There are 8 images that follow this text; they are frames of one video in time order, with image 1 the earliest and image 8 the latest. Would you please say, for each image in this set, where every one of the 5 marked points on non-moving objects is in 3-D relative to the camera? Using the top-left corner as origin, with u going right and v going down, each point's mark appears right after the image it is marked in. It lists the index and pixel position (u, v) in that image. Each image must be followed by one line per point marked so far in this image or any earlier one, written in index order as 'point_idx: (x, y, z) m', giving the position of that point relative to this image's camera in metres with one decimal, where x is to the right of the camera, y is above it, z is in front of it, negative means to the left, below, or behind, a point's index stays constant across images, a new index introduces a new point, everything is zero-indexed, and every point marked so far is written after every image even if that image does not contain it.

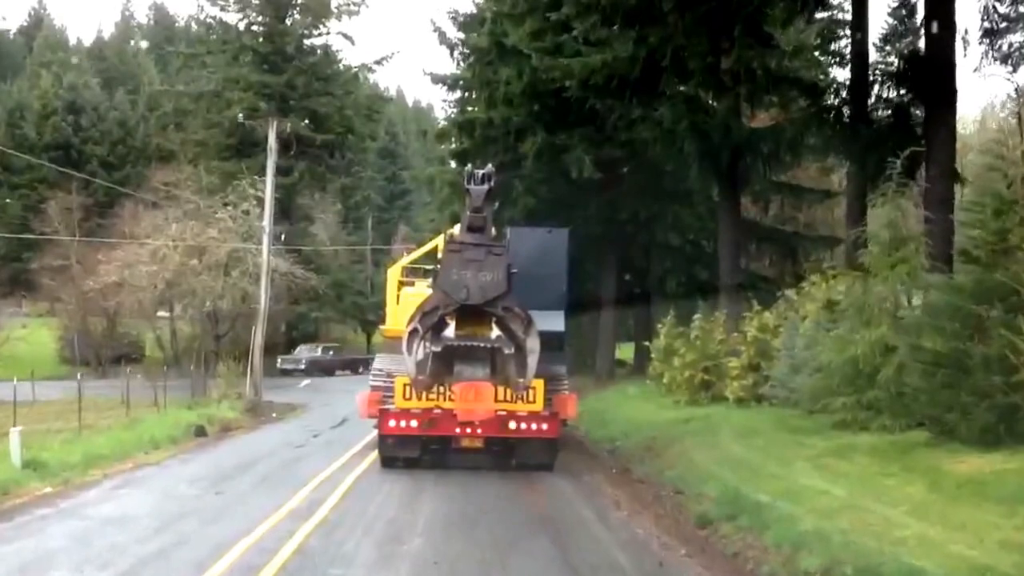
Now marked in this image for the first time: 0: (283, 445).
0: (-3.6, -2.4, +19.3) m
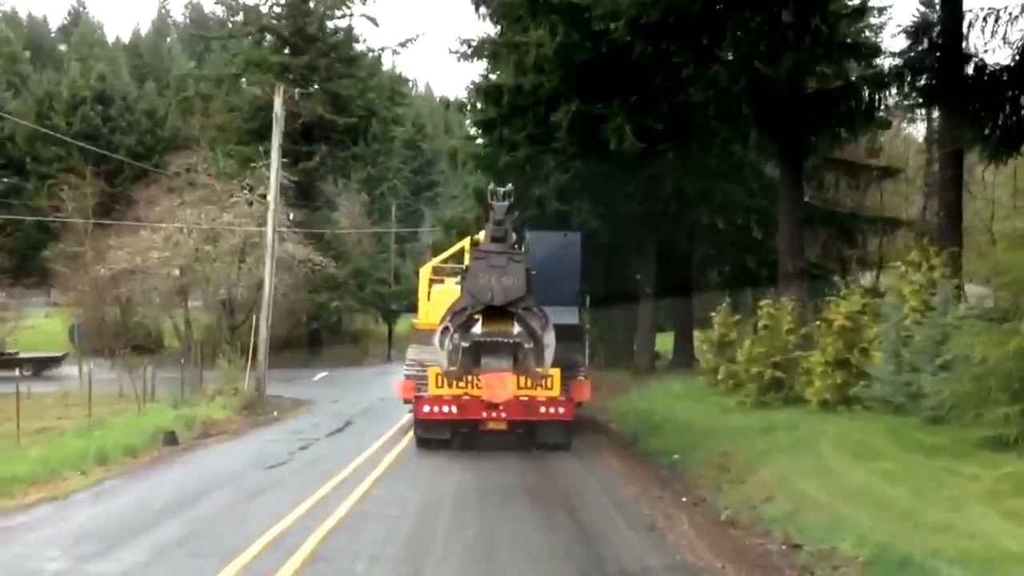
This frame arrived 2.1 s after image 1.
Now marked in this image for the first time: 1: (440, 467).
0: (-3.1, -2.1, +15.2) m
1: (-0.9, -2.4, +18.3) m
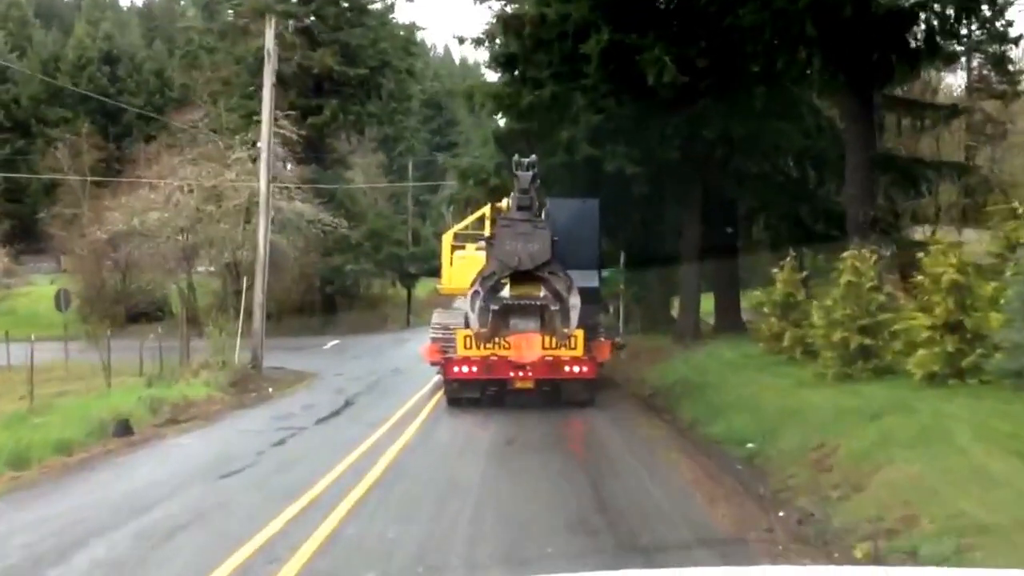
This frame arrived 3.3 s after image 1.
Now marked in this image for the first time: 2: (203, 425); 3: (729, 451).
0: (-2.8, -1.6, +11.7) m
1: (-0.6, -1.8, +14.8) m
2: (-3.9, -1.7, +15.6) m
3: (+2.5, -1.9, +14.6) m
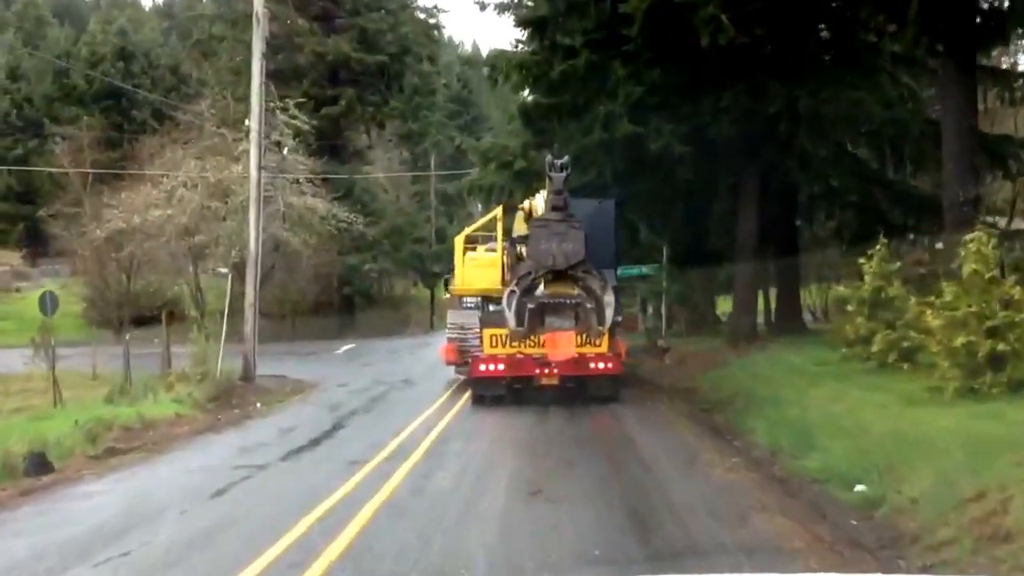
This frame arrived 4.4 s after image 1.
0: (-2.6, -1.6, +8.2) m
1: (-0.3, -1.7, +11.2) m
2: (-3.6, -1.6, +12.1) m
3: (+2.8, -1.8, +10.9) m
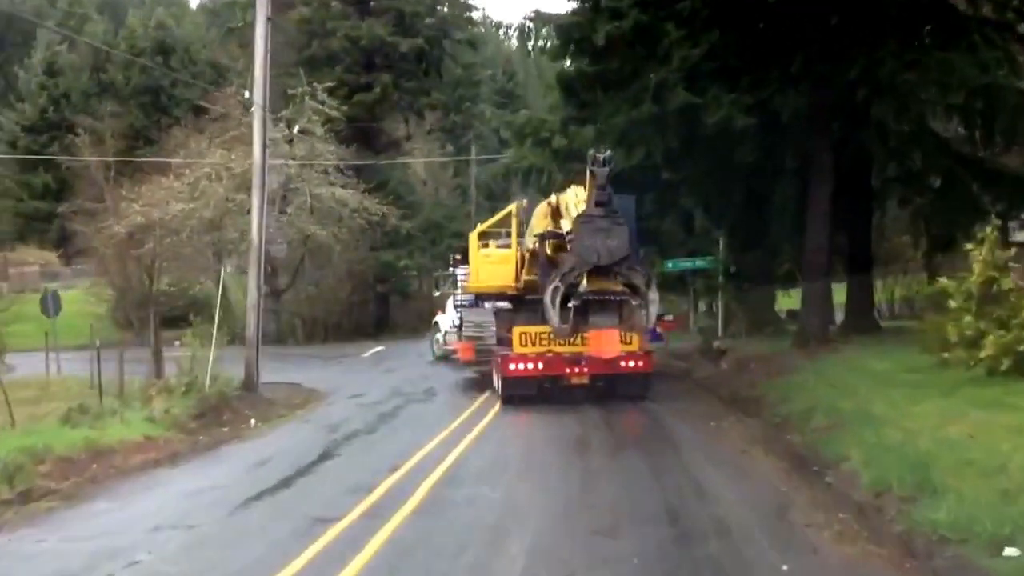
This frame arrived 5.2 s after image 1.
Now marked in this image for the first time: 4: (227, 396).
0: (-2.5, -1.6, +5.3) m
1: (-0.1, -1.7, +8.3) m
2: (-3.4, -1.6, +9.3) m
3: (+2.9, -1.7, +7.9) m
4: (-4.1, -1.5, +17.9) m
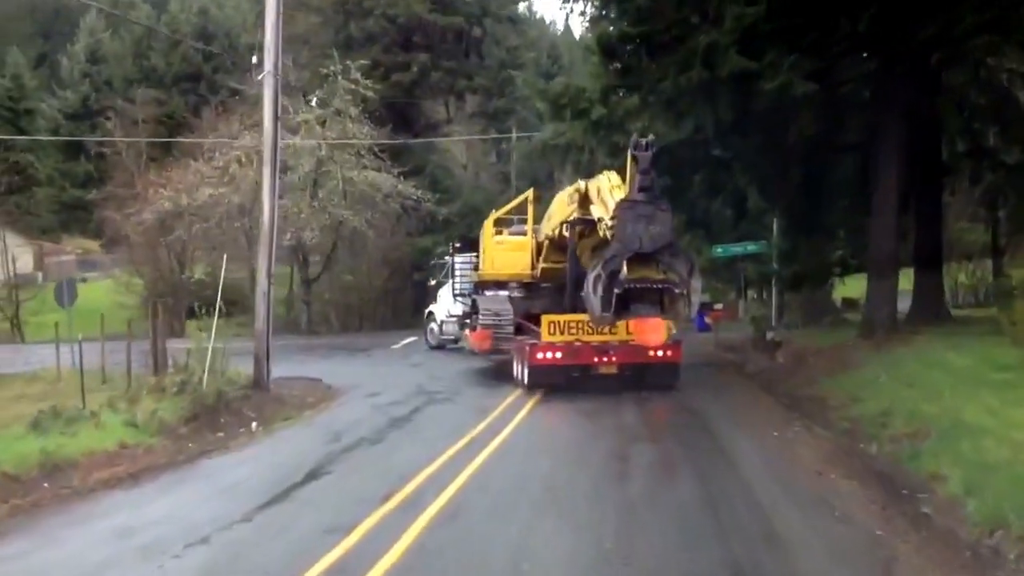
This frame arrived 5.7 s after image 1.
0: (-2.6, -1.5, +3.5) m
1: (-0.1, -1.6, +6.3) m
2: (-3.3, -1.5, +7.4) m
3: (+3.0, -1.6, +5.8) m
4: (-3.7, -1.4, +16.1) m
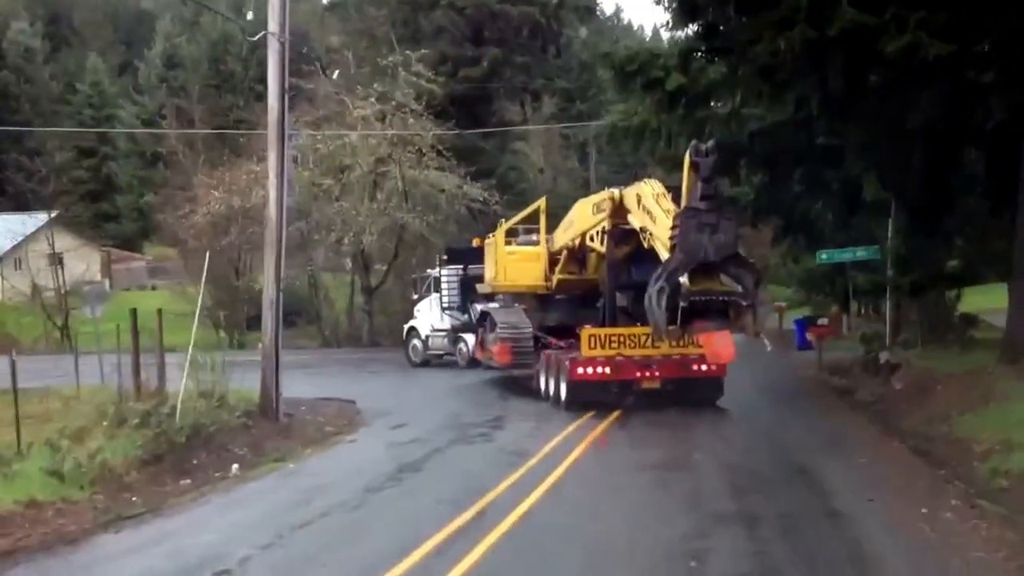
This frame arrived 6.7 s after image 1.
0: (-3.0, -1.5, +0.3) m
1: (-0.2, -1.6, +2.9) m
2: (-3.4, -1.5, +4.3) m
3: (+2.8, -1.7, +2.2) m
4: (-3.1, -1.4, +12.9) m
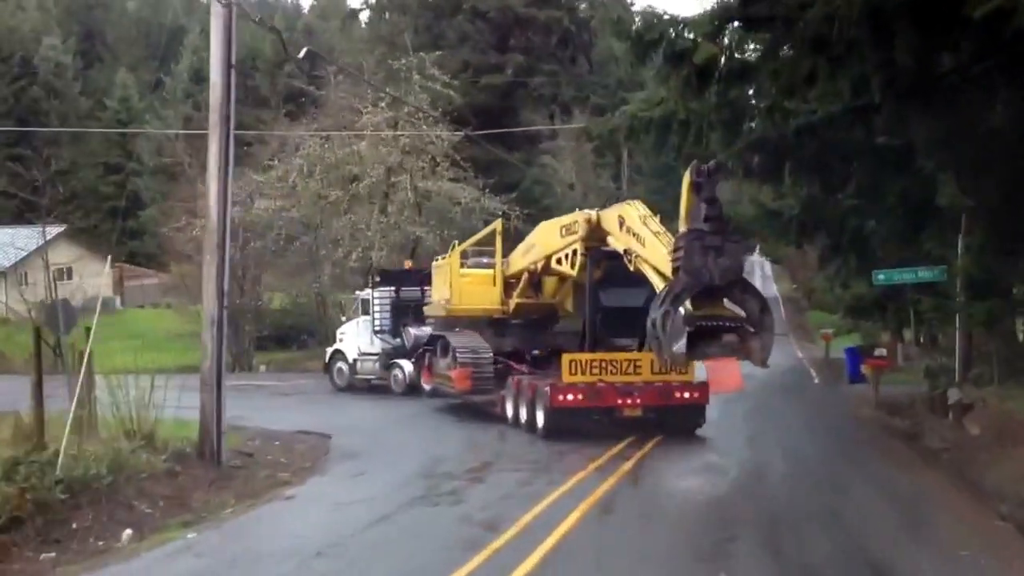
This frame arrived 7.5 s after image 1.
0: (-3.5, -1.4, -2.5) m
1: (-0.7, -1.6, +0.1) m
2: (-3.8, -1.5, +1.5) m
3: (+2.3, -1.6, -0.7) m
4: (-3.3, -1.5, +10.2) m
